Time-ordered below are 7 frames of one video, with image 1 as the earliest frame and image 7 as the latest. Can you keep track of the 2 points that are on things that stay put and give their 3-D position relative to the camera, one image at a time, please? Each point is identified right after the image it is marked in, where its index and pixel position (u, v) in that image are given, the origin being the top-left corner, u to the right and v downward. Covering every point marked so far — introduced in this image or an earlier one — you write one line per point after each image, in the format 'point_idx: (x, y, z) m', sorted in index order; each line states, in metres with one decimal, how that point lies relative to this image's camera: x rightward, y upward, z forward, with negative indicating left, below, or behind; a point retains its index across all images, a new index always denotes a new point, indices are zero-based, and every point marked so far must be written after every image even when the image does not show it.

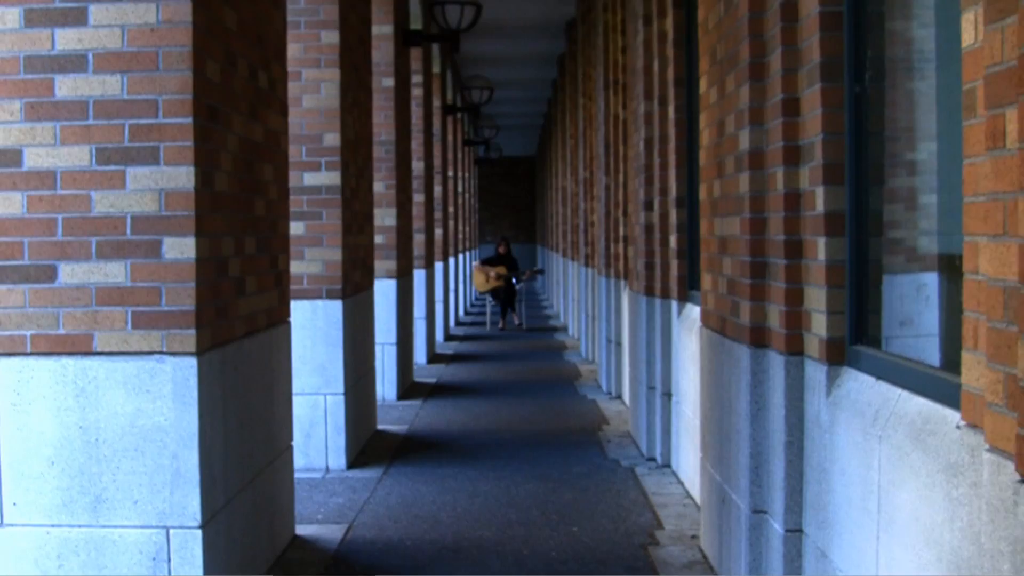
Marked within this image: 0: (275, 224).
0: (-1.1, +0.3, +5.3) m
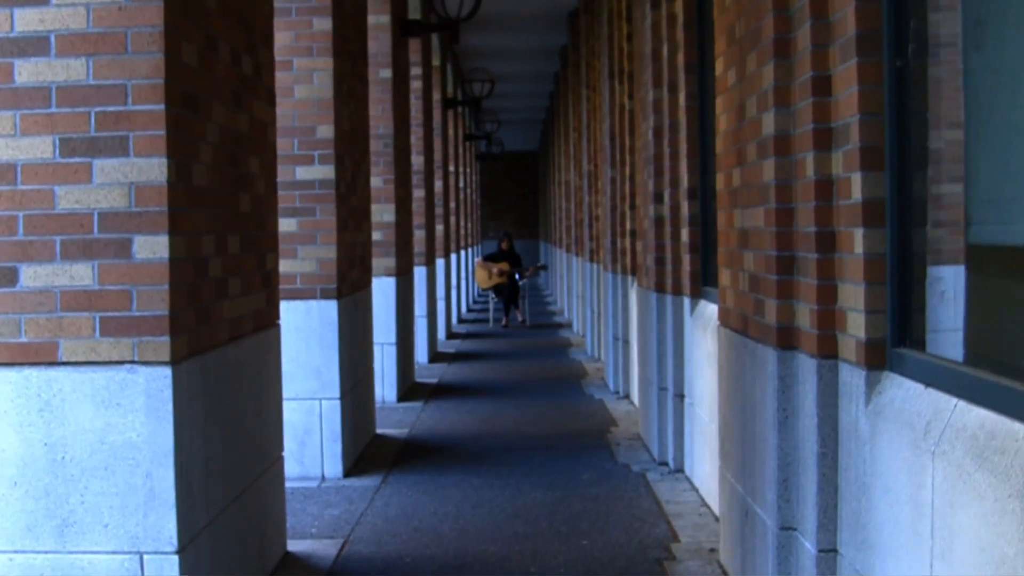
0: (-1.1, +0.3, +4.9) m
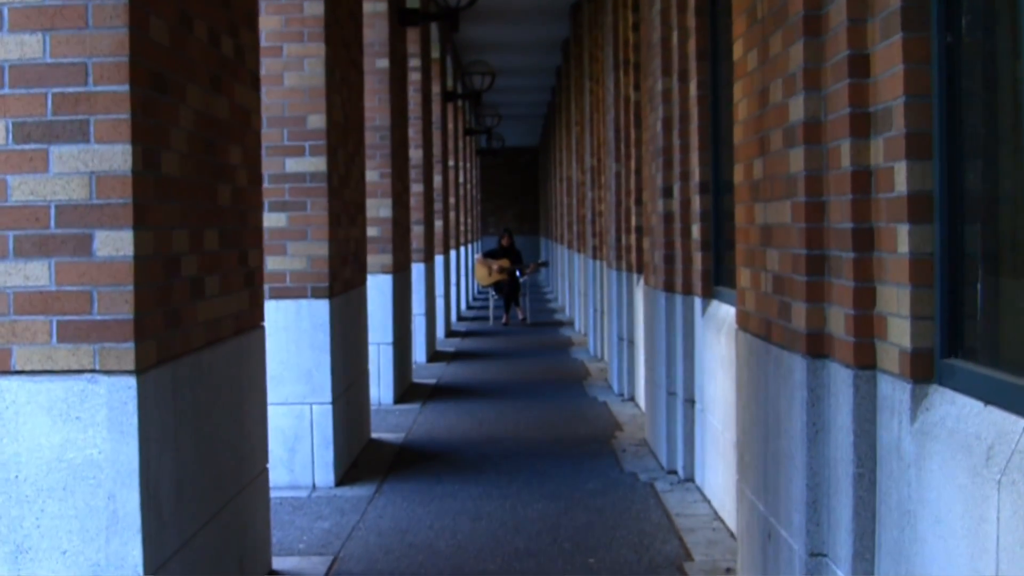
0: (-1.1, +0.3, +4.6) m
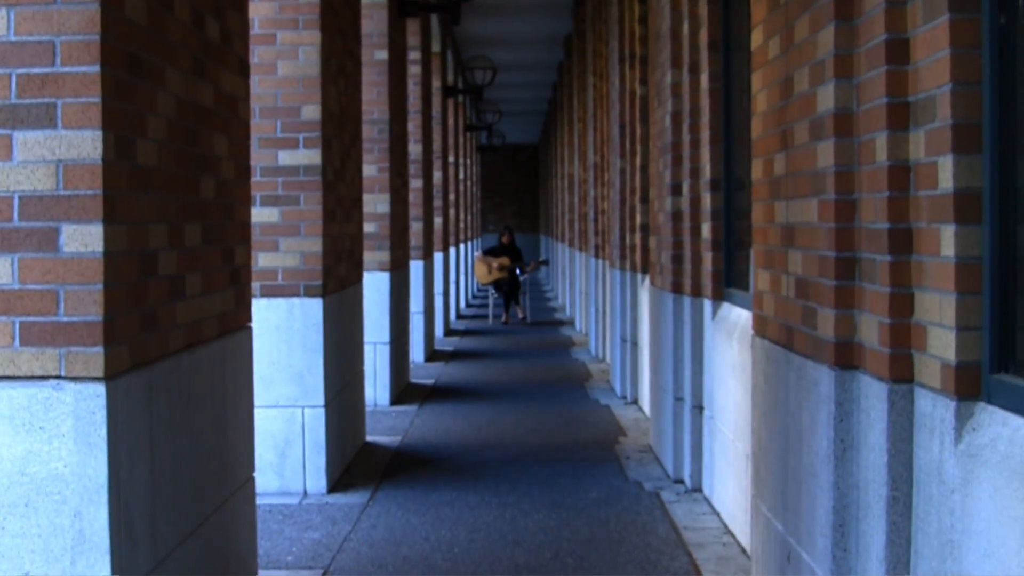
0: (-1.1, +0.3, +4.3) m
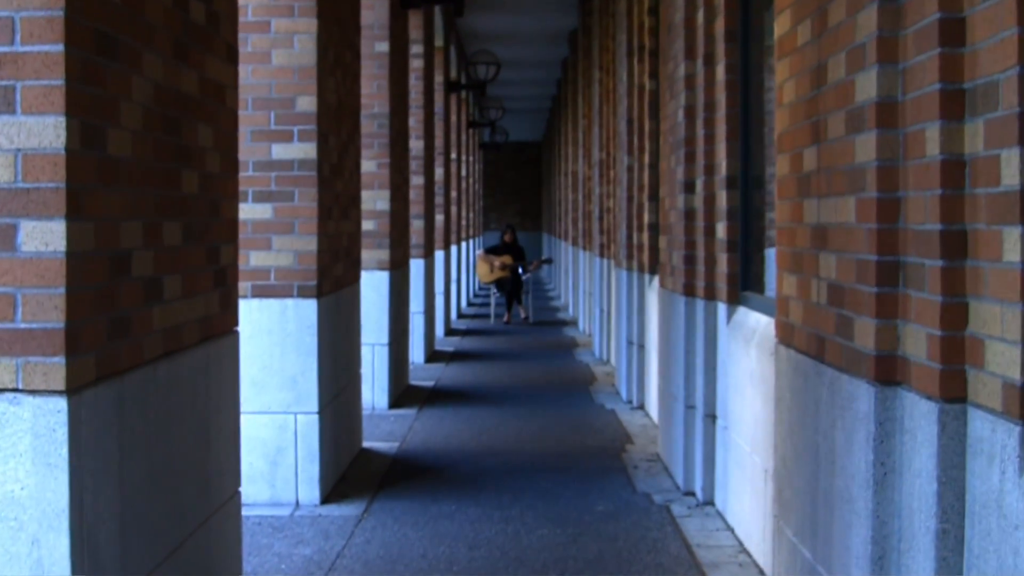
0: (-1.1, +0.3, +4.0) m
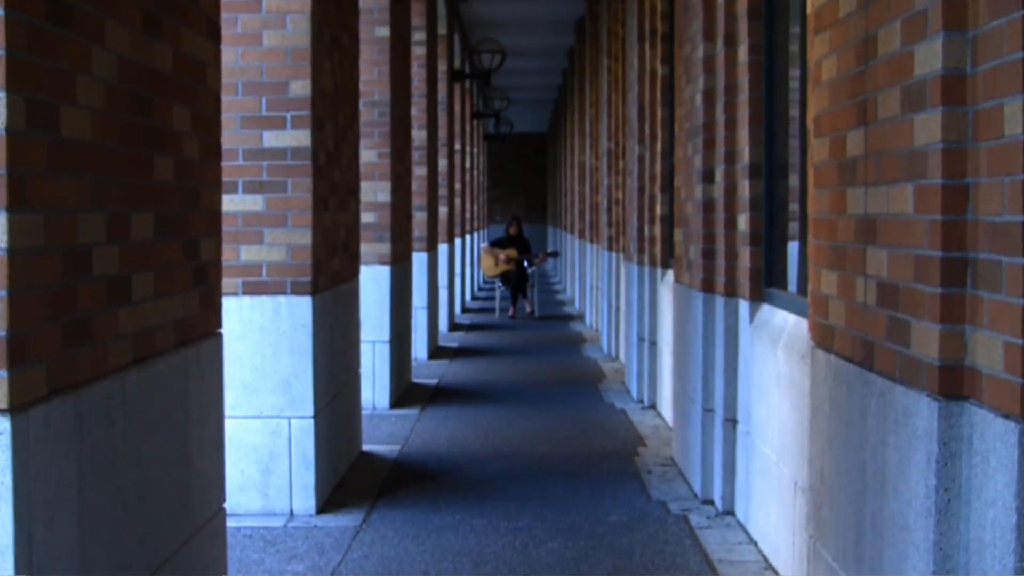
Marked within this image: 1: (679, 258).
0: (-1.0, +0.3, +3.6) m
1: (+1.0, +0.2, +6.8) m
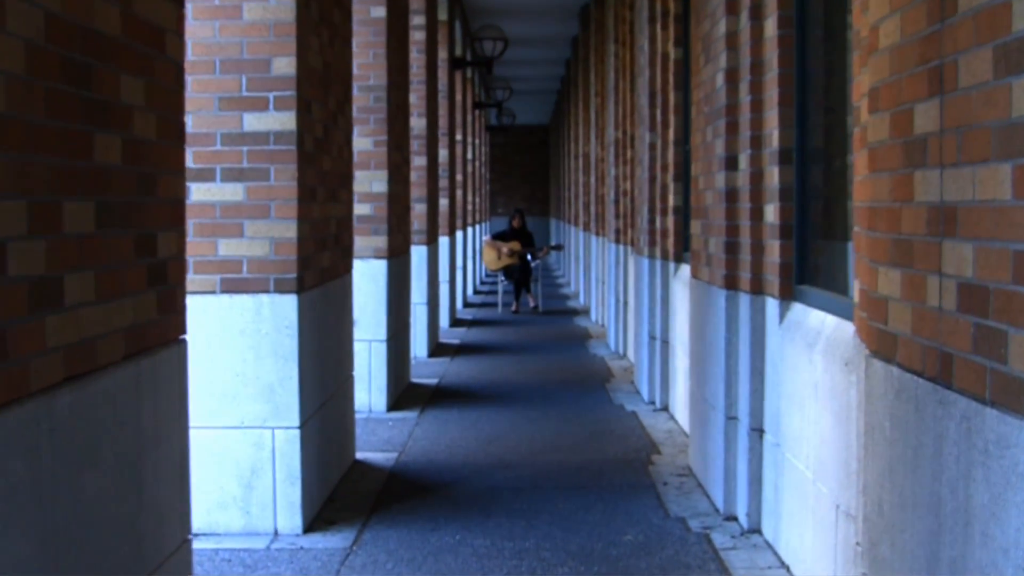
0: (-1.0, +0.3, +3.1) m
1: (+1.0, +0.2, +6.3) m
